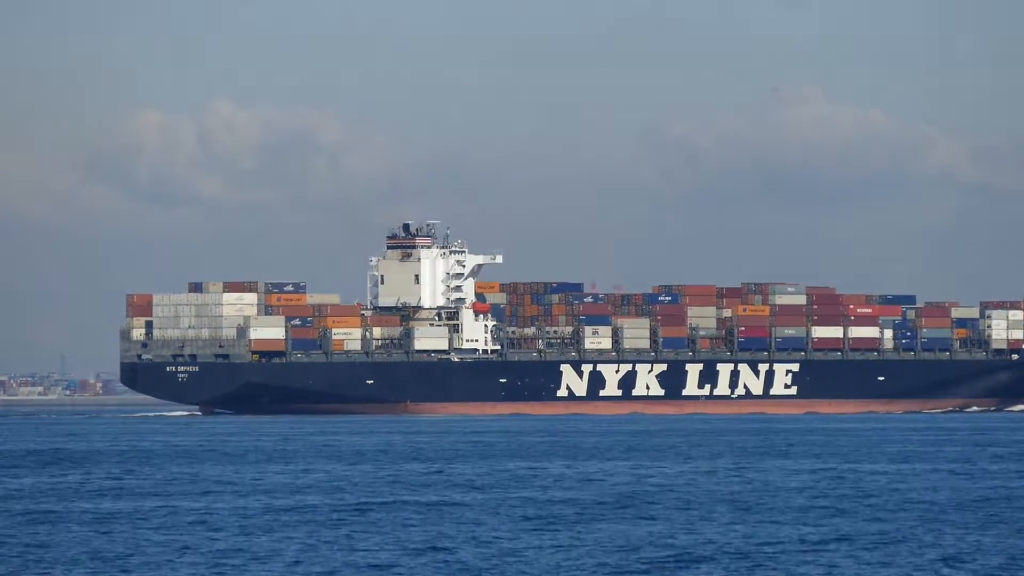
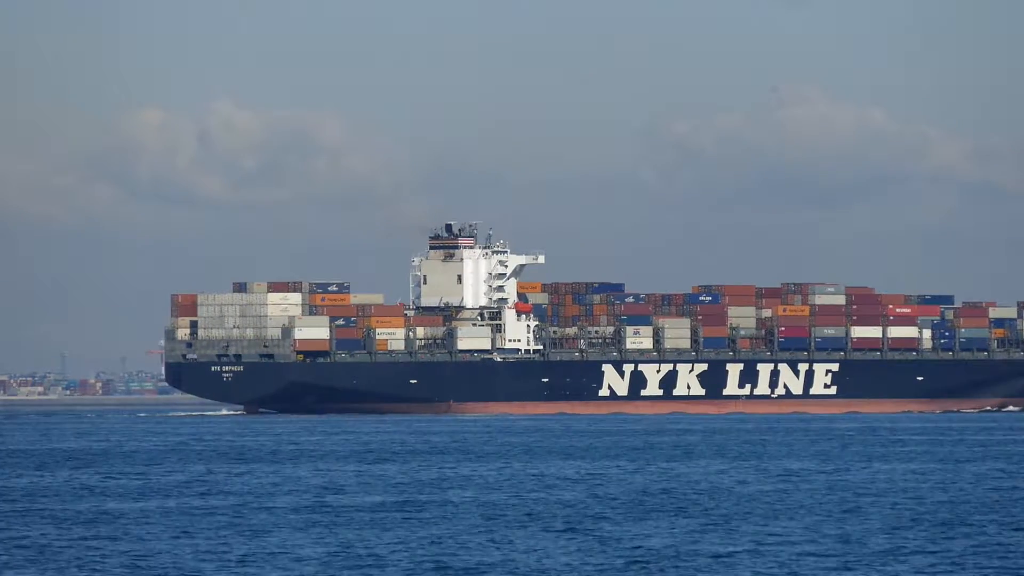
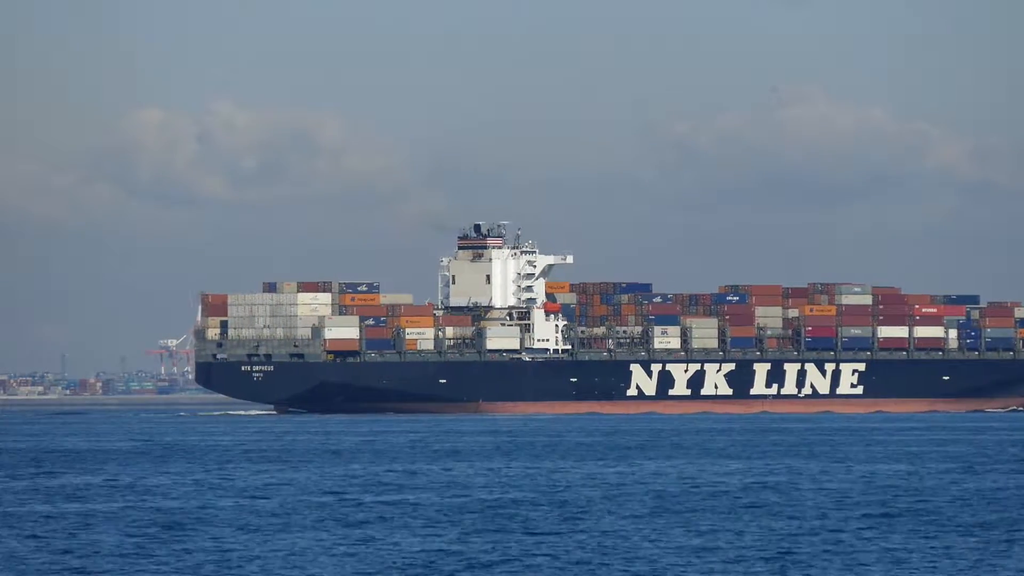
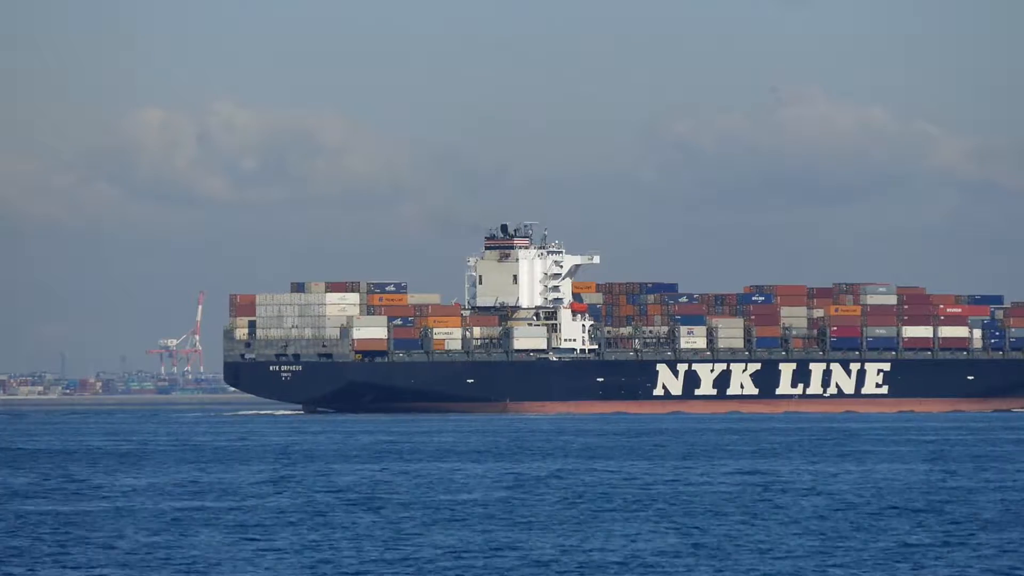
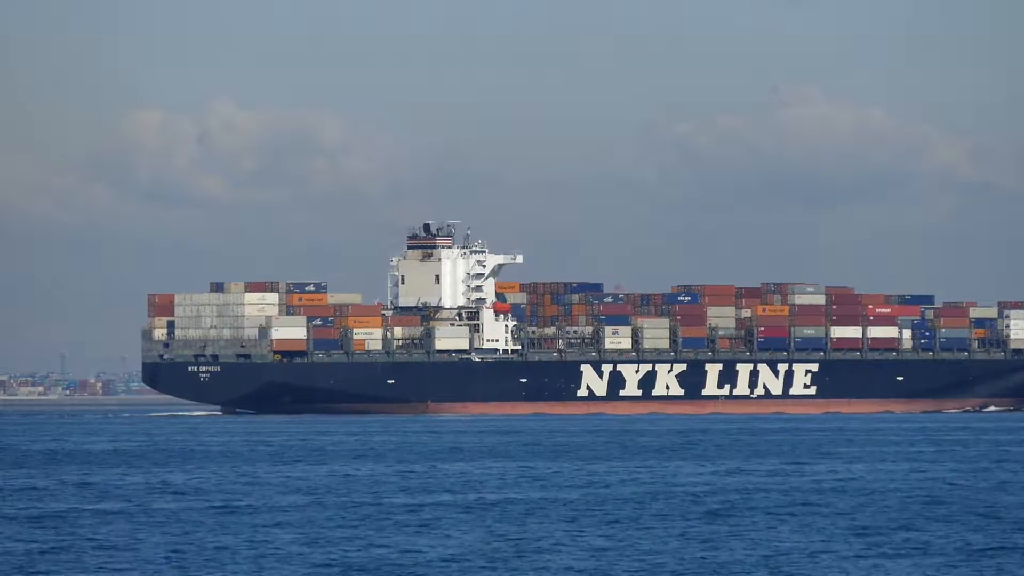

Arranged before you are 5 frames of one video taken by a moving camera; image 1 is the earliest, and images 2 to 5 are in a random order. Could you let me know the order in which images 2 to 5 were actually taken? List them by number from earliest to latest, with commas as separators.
5, 2, 3, 4
